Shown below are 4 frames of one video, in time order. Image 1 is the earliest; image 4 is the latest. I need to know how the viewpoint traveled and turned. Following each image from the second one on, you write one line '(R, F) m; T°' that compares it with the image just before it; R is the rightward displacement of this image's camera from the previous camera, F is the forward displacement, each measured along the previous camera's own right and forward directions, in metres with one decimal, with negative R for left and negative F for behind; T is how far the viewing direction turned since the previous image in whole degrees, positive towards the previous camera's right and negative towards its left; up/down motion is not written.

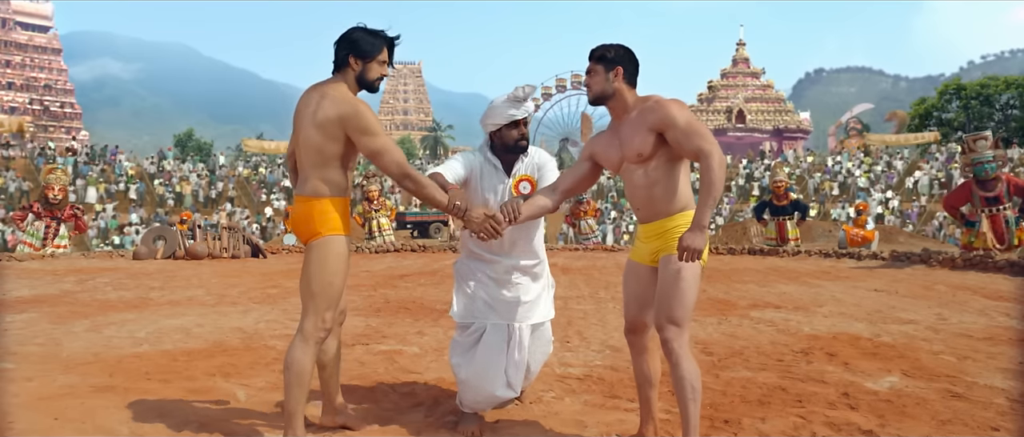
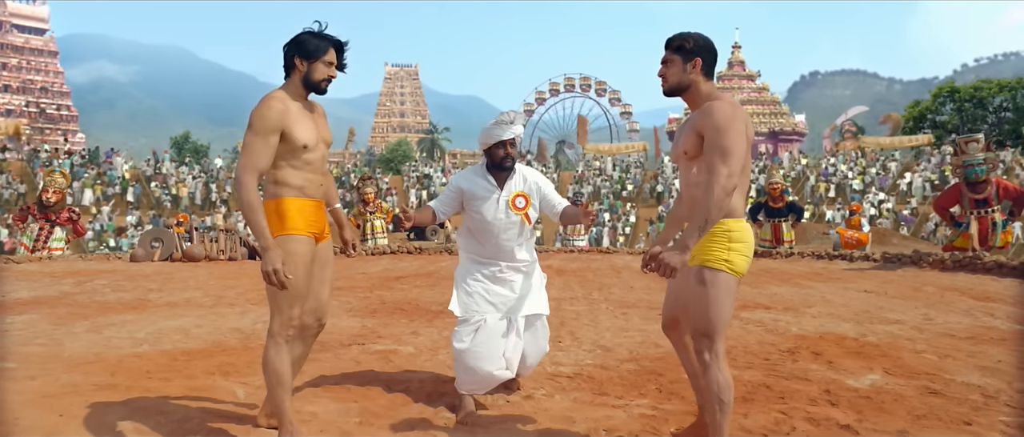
(0.0, -0.1) m; 0°
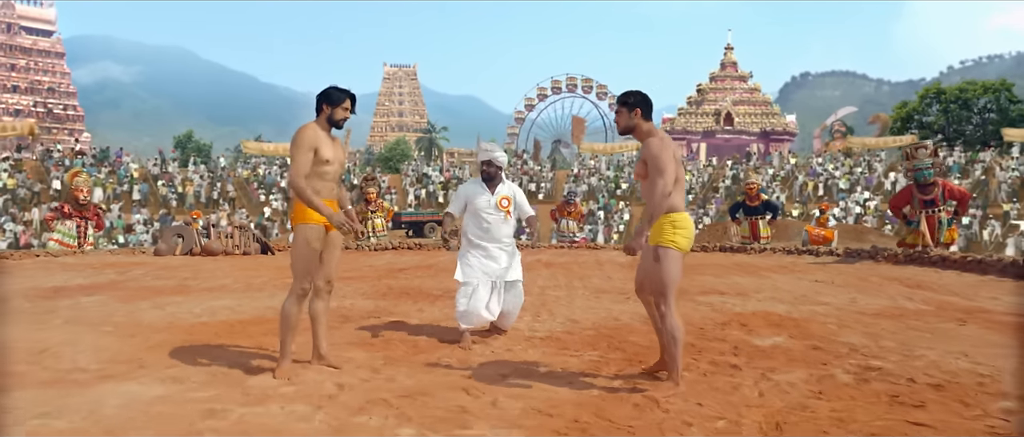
(+0.1, -1.4) m; 0°
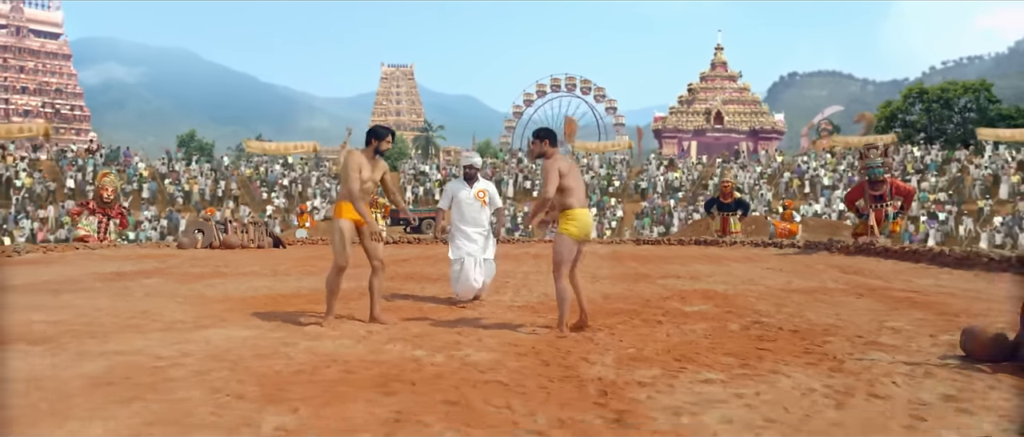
(+0.2, -1.7) m; 0°
